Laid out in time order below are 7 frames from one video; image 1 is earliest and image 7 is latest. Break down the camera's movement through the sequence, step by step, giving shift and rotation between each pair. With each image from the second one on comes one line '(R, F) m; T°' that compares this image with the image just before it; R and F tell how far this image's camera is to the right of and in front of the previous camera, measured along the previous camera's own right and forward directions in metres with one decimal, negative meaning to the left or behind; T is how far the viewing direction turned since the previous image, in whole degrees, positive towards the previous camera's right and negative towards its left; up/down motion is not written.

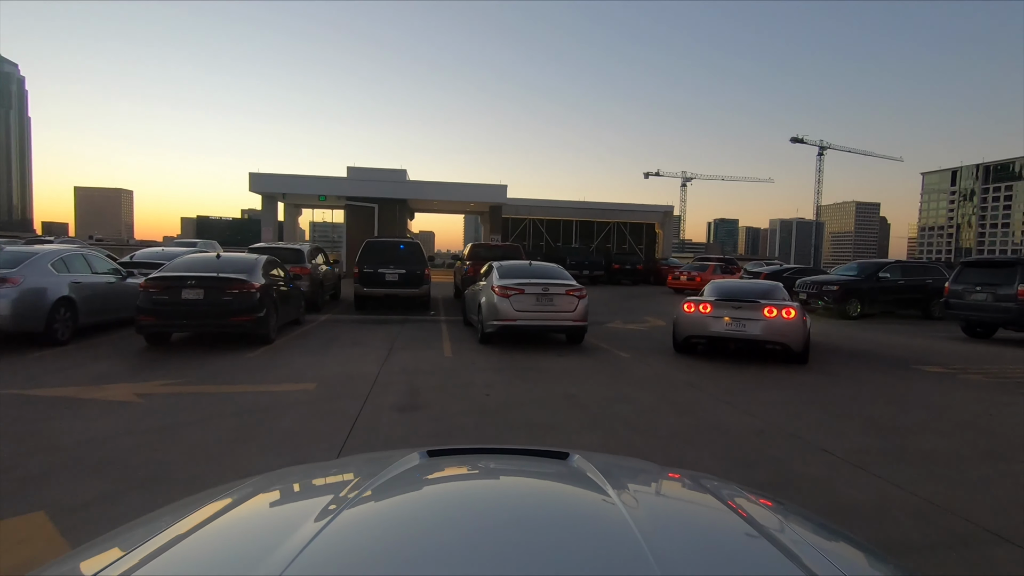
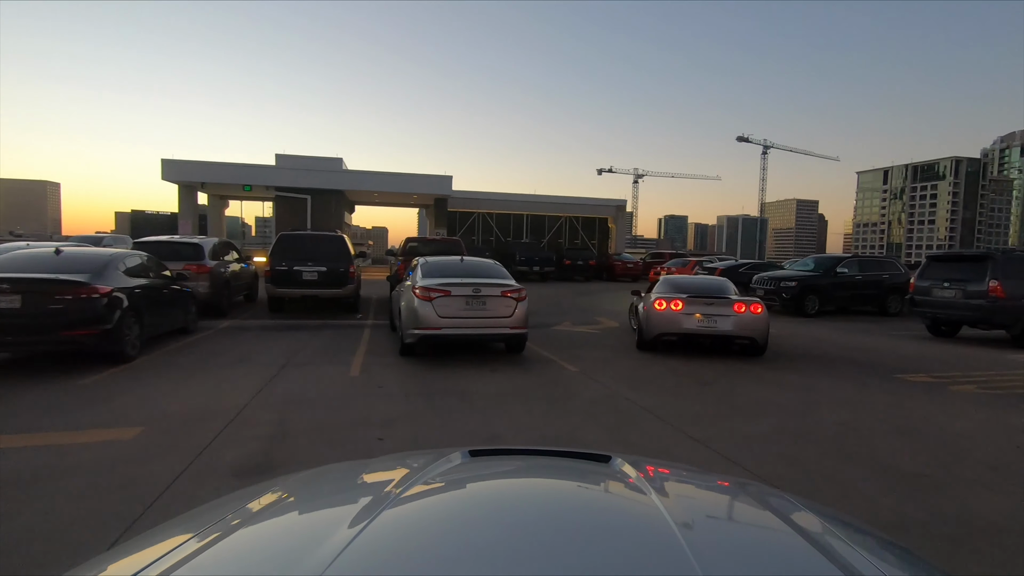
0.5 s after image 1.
(+0.4, +1.5) m; +4°
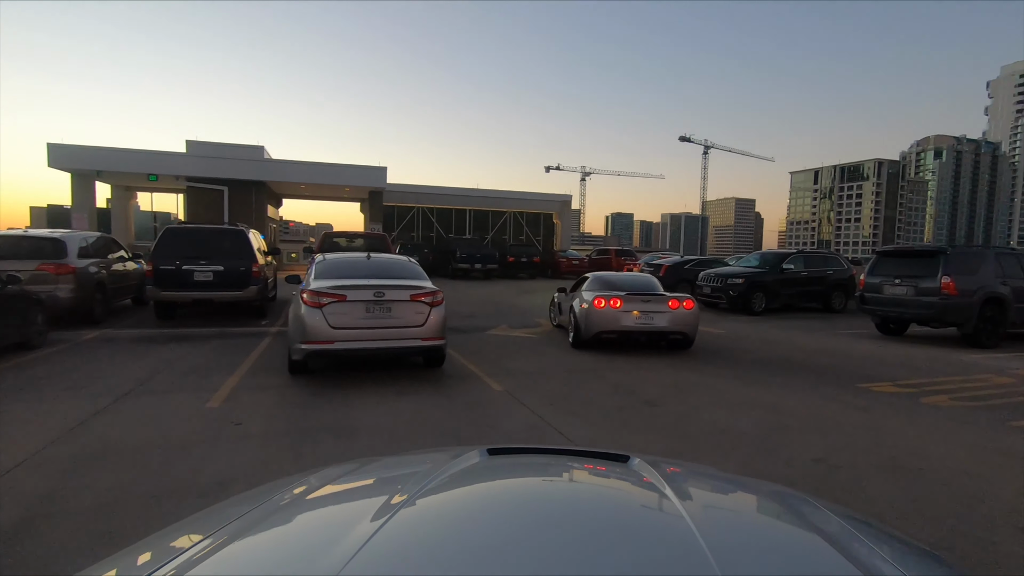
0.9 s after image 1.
(+0.4, +1.3) m; +5°
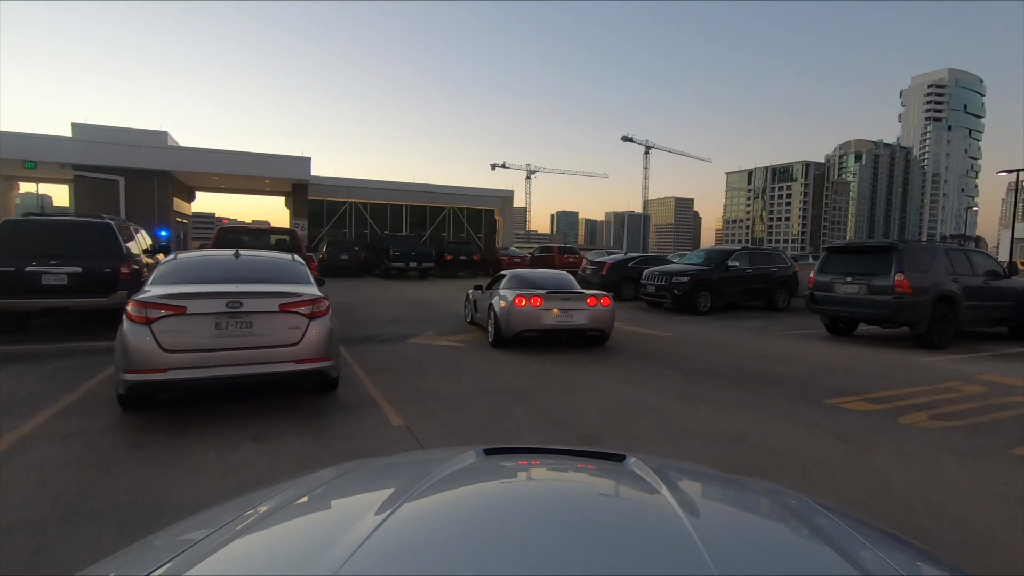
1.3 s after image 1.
(+0.4, +1.3) m; +5°
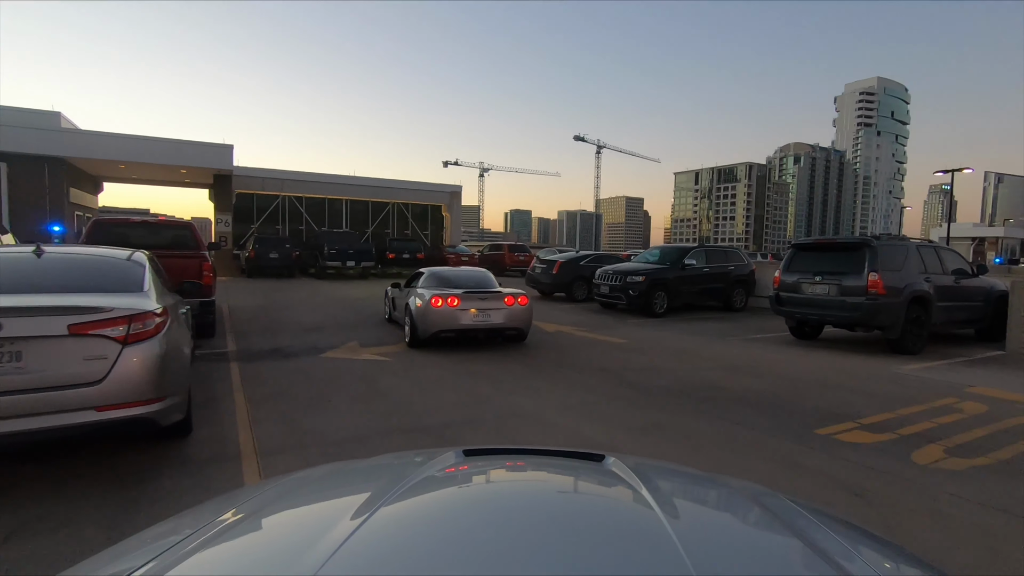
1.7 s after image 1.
(+0.3, +1.4) m; +5°
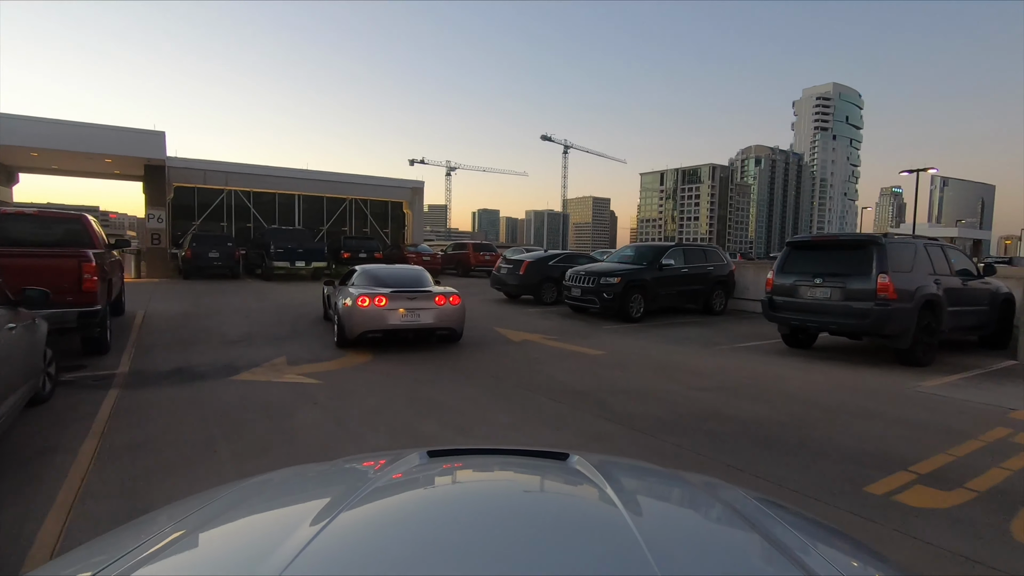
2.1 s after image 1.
(+0.1, +1.5) m; +3°
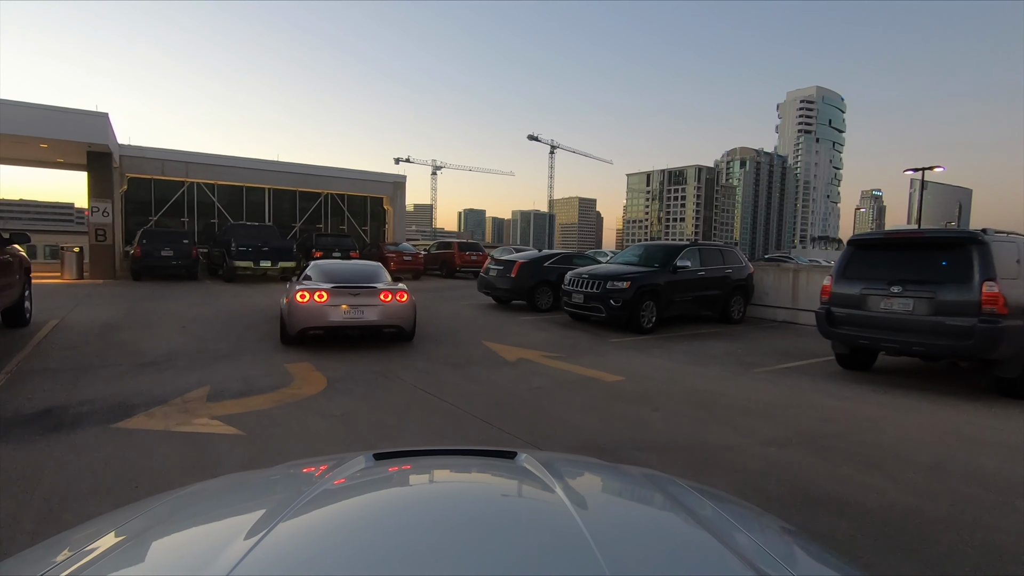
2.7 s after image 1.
(-0.1, +2.0) m; +1°
